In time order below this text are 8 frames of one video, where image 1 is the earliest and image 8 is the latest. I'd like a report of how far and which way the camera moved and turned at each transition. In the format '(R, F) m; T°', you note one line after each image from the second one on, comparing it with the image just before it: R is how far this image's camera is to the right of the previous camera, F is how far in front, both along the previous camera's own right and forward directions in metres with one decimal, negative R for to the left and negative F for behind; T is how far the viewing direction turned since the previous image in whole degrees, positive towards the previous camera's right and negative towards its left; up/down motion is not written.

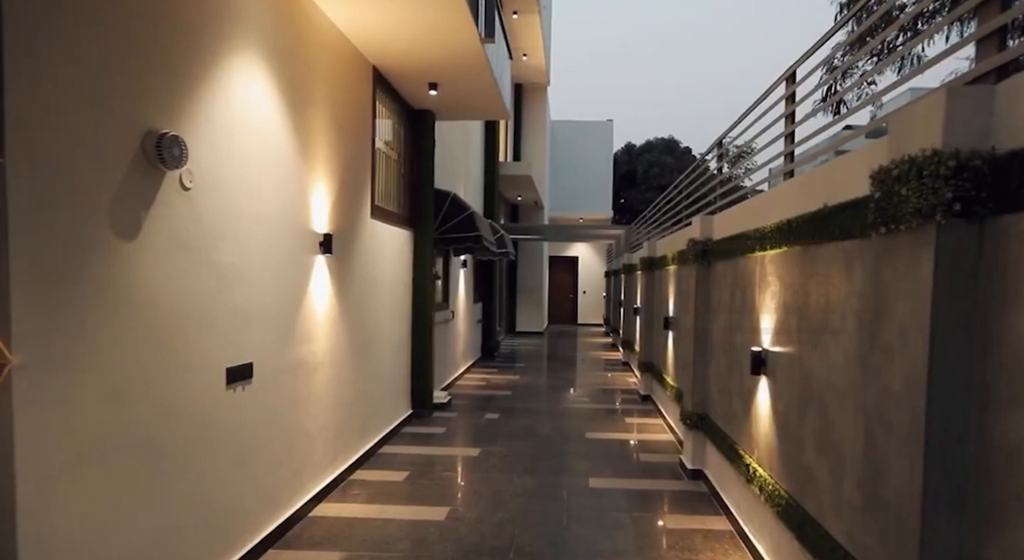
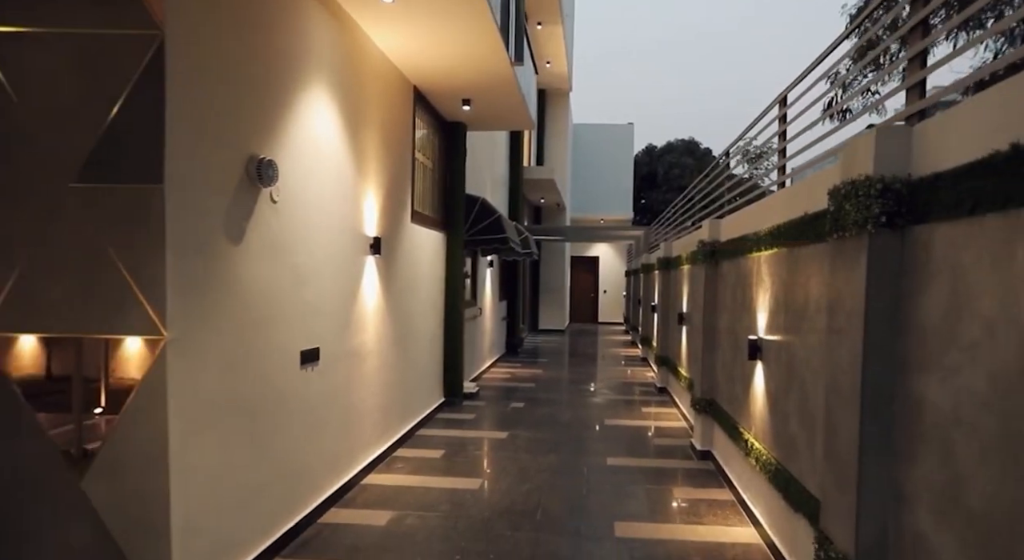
(0.0, -0.6) m; -2°
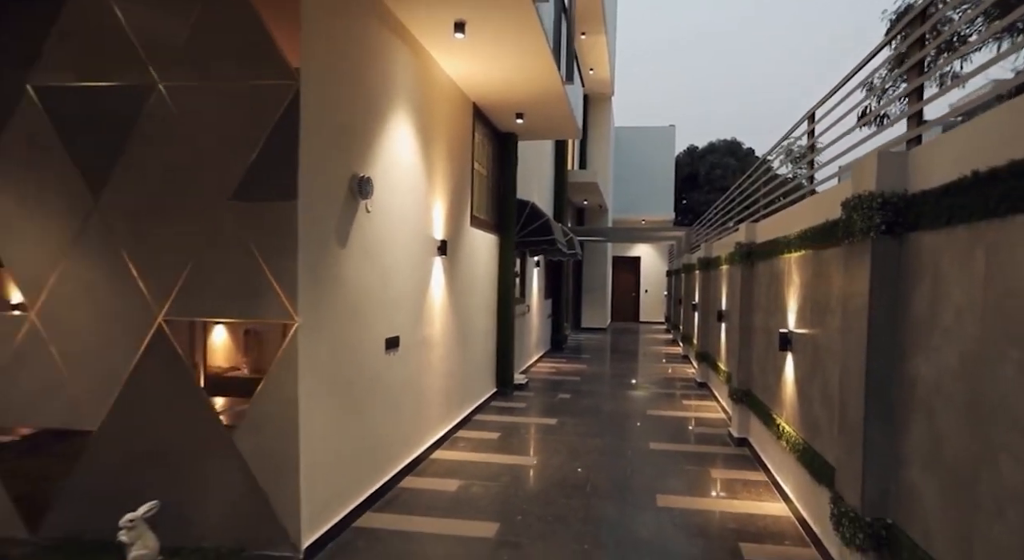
(-0.1, -0.6) m; -4°
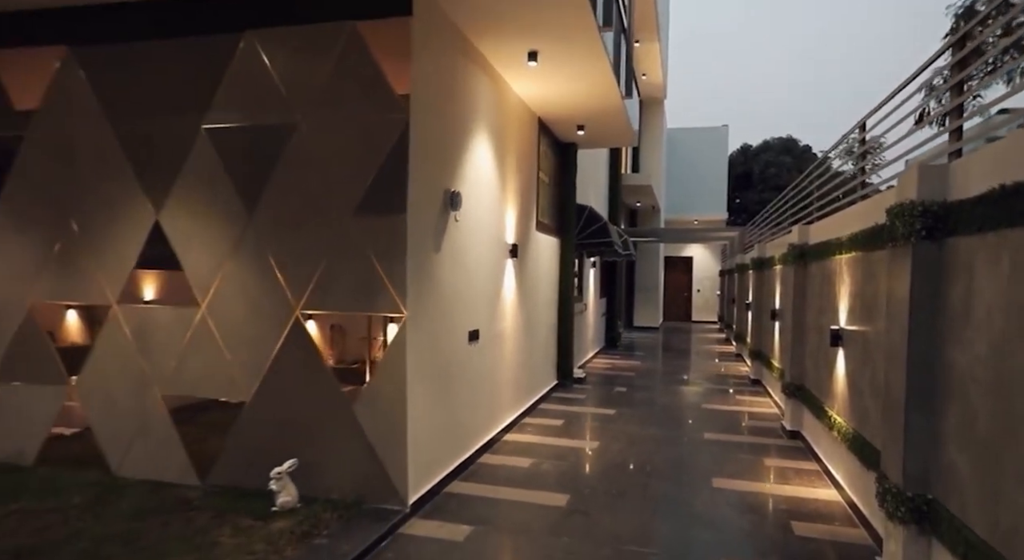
(-0.2, -0.5) m; -4°
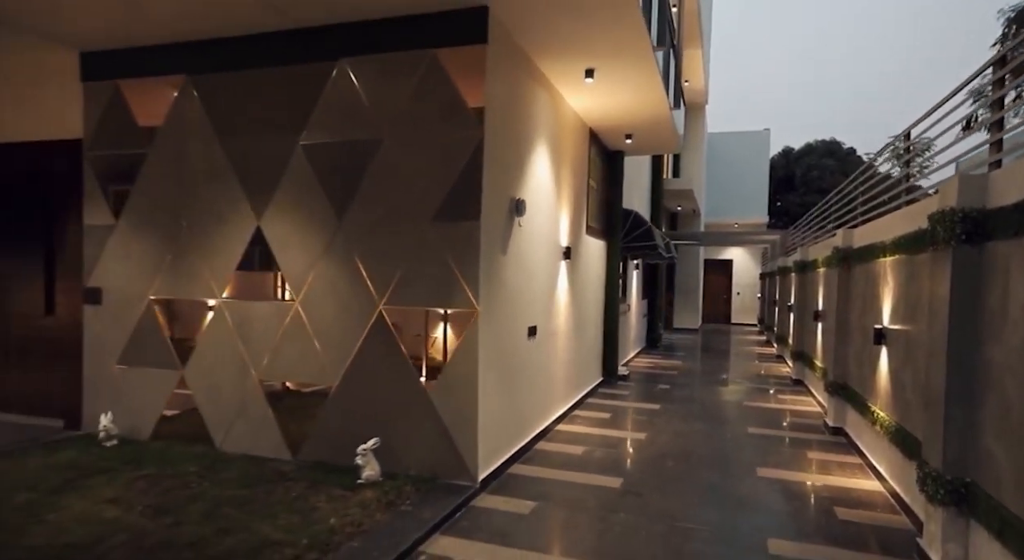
(-0.2, -0.4) m; -3°
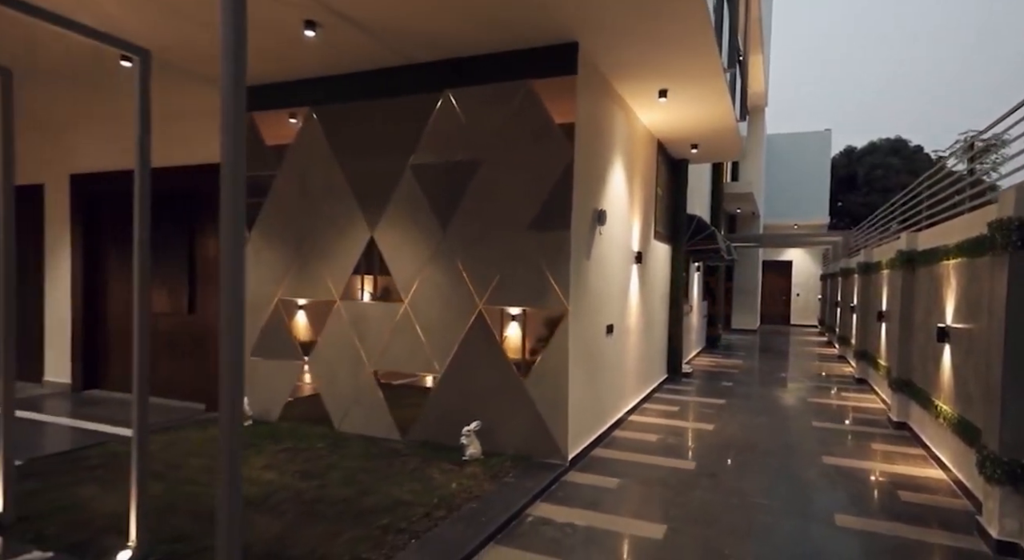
(-0.3, -0.6) m; -5°
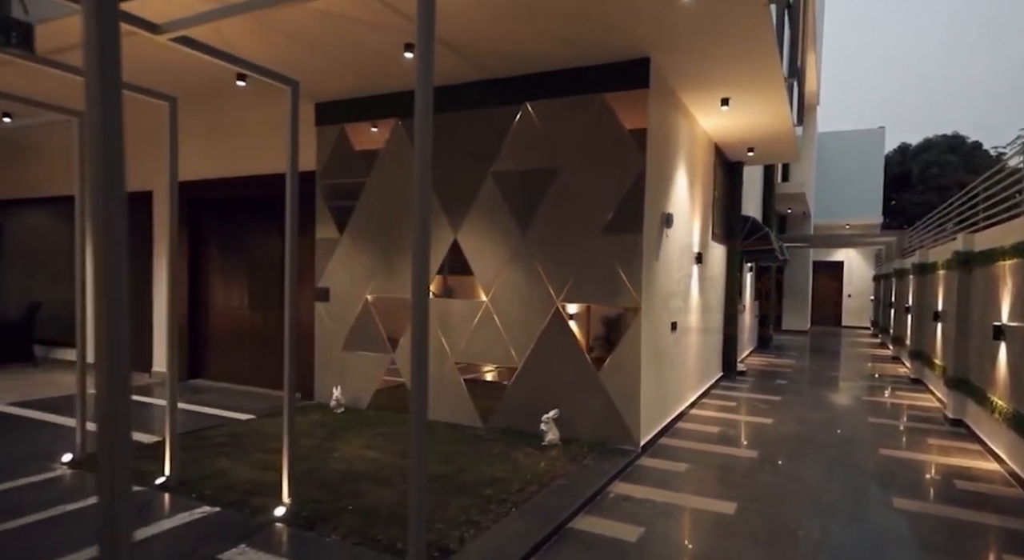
(-0.3, -0.5) m; -4°
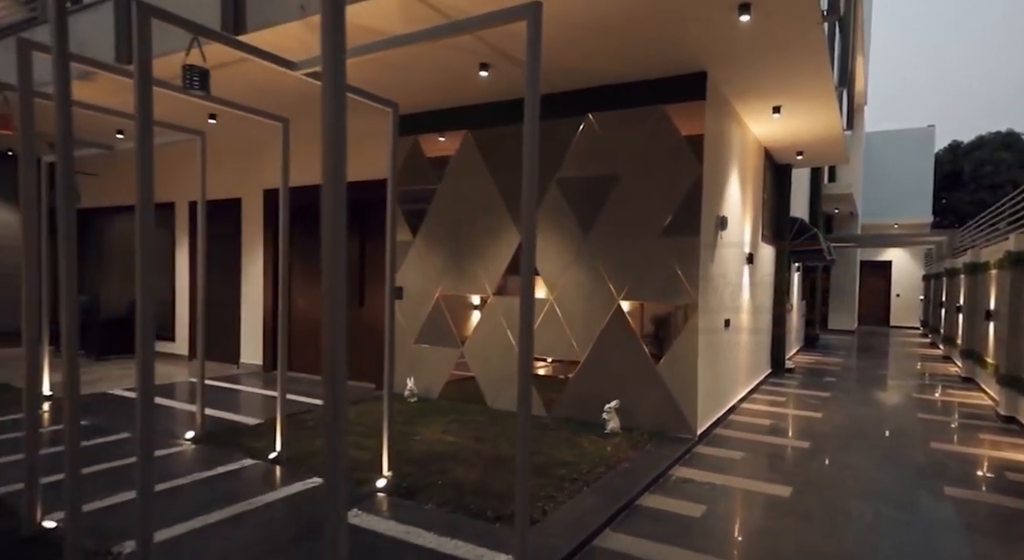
(-0.3, -0.4) m; -3°
